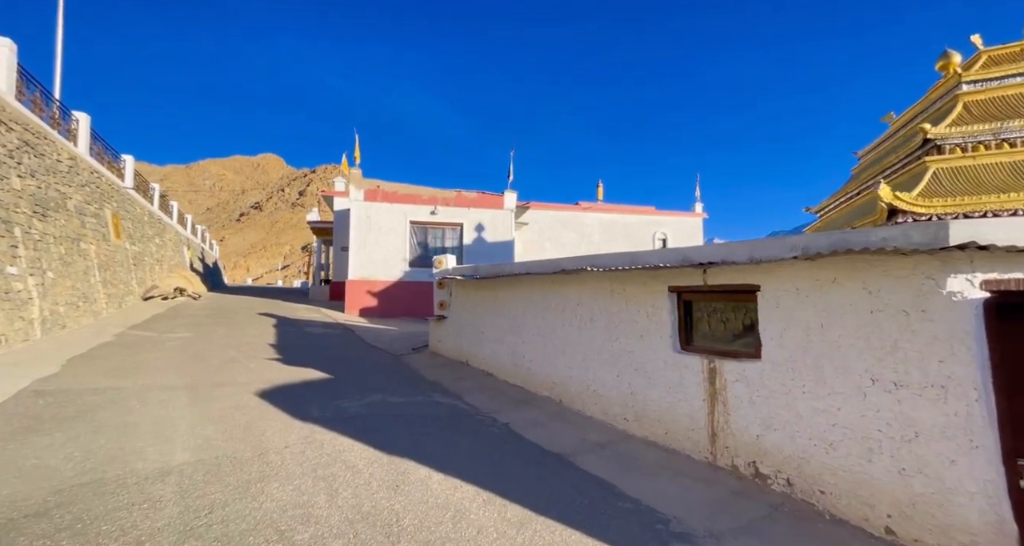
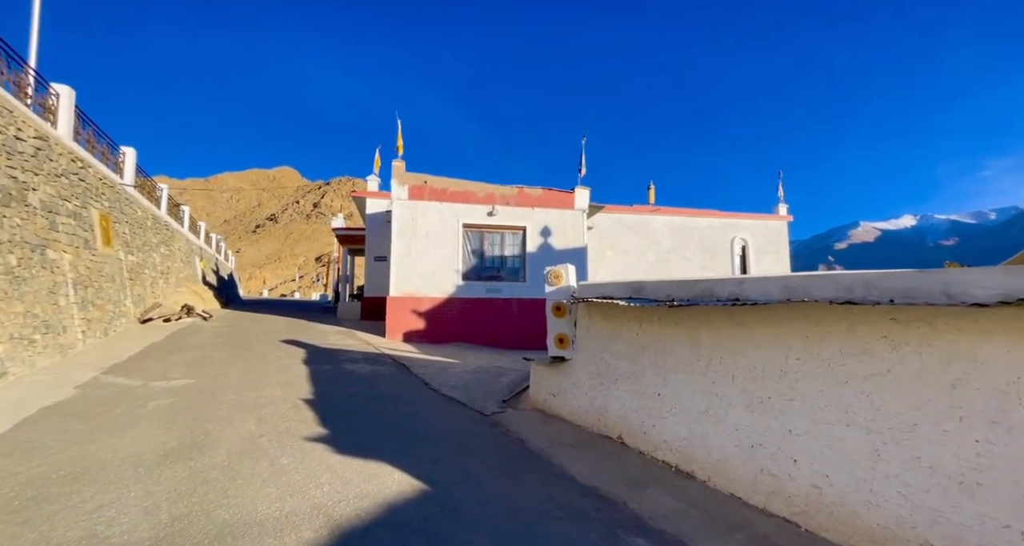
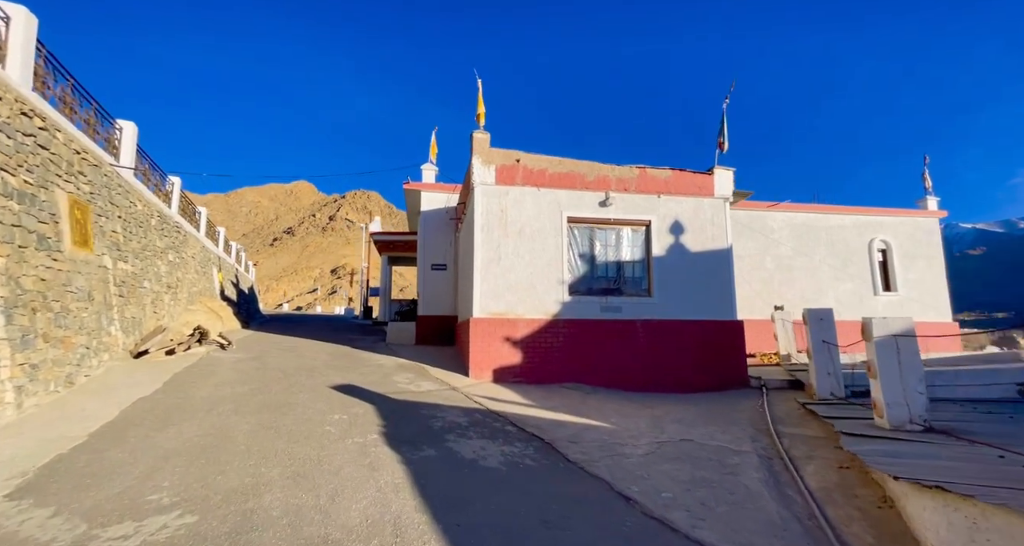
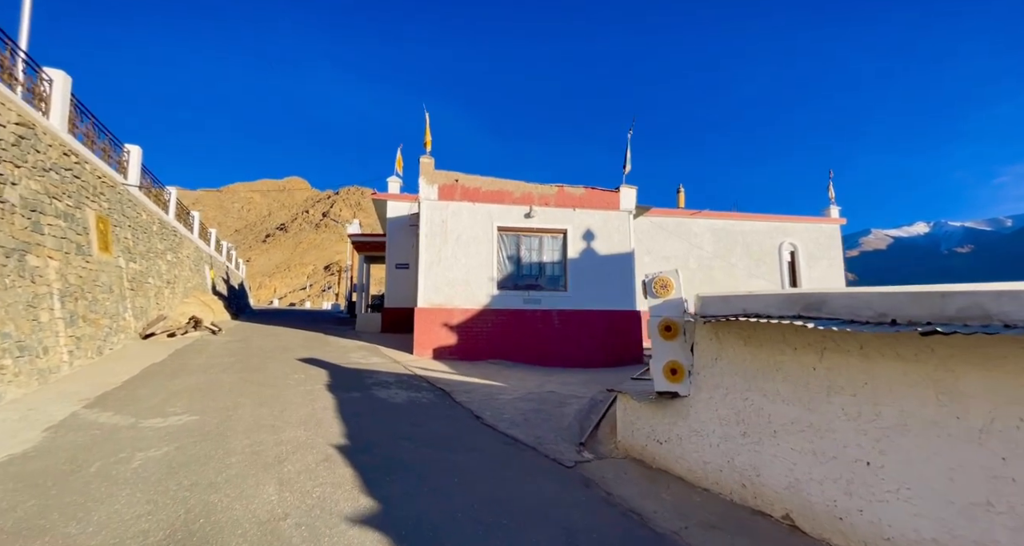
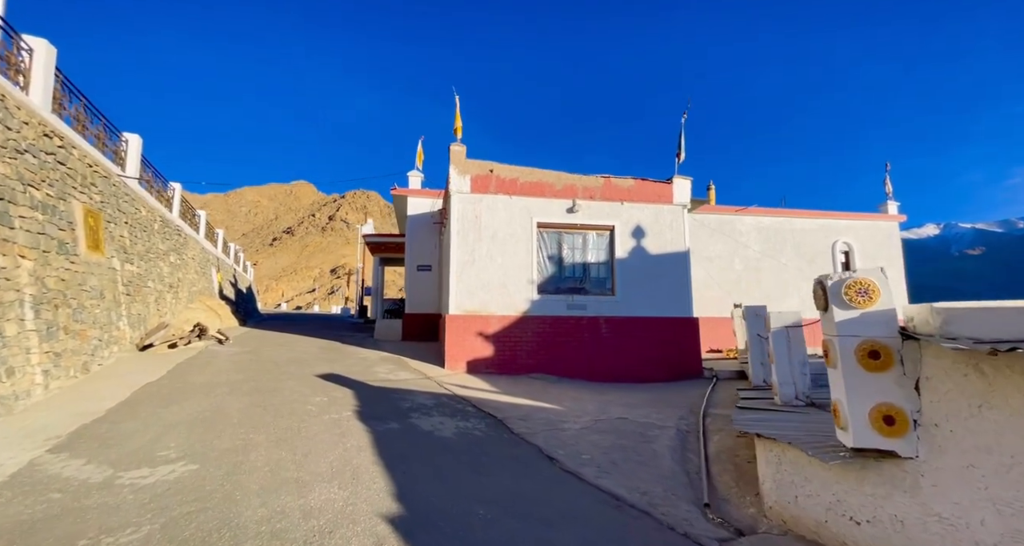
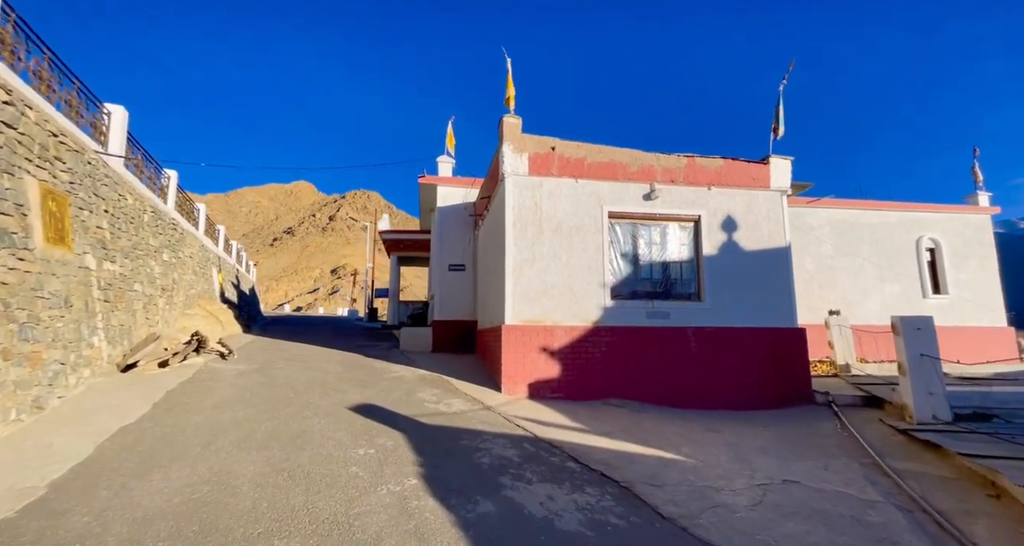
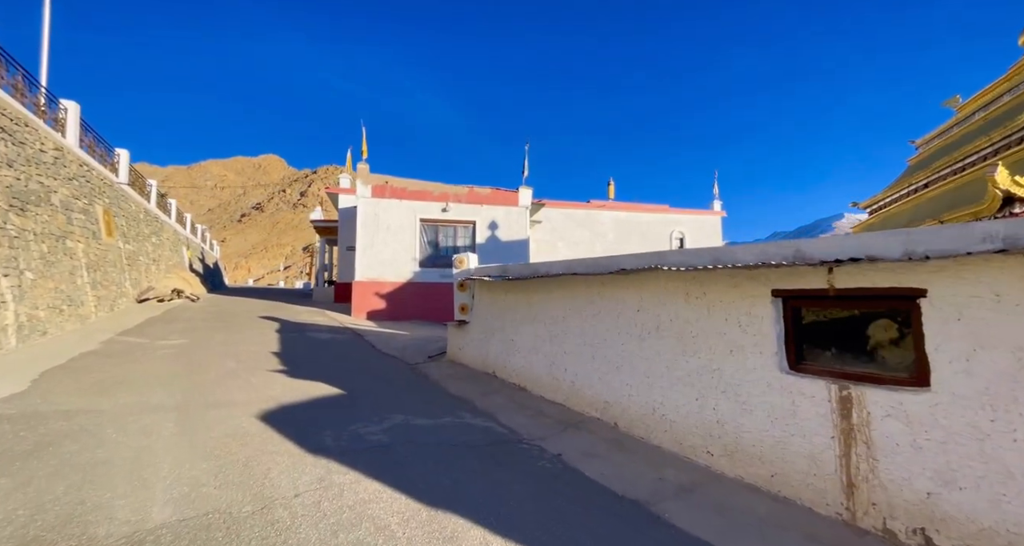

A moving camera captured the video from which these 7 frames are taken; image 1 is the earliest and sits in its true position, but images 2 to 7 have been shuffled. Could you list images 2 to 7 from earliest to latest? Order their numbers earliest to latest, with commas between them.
7, 2, 4, 5, 3, 6
